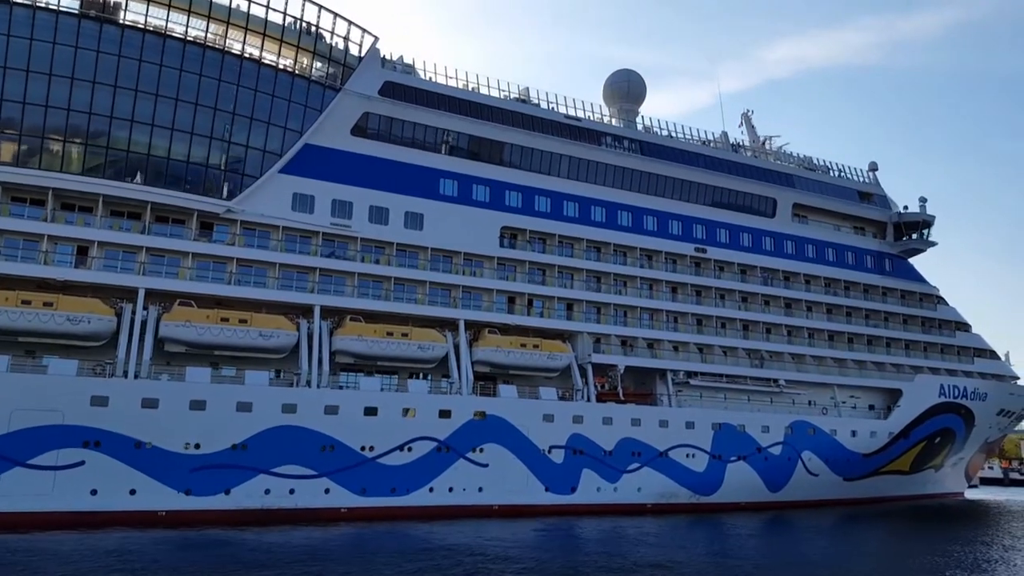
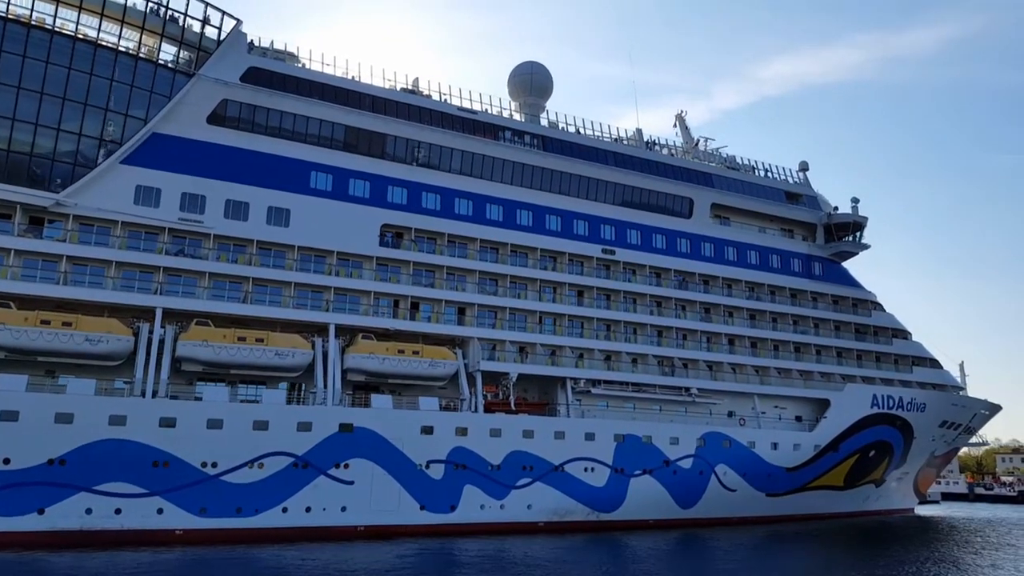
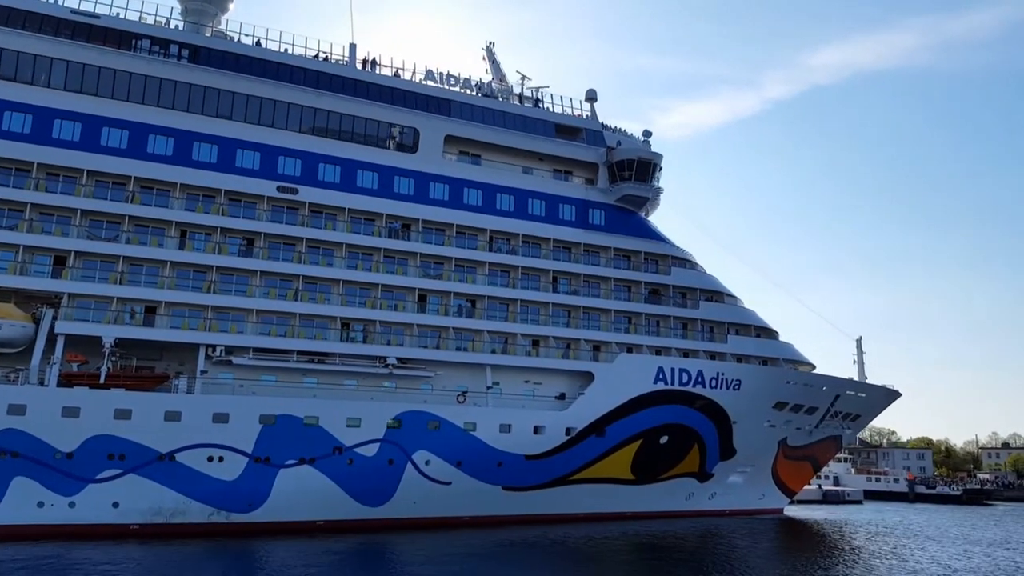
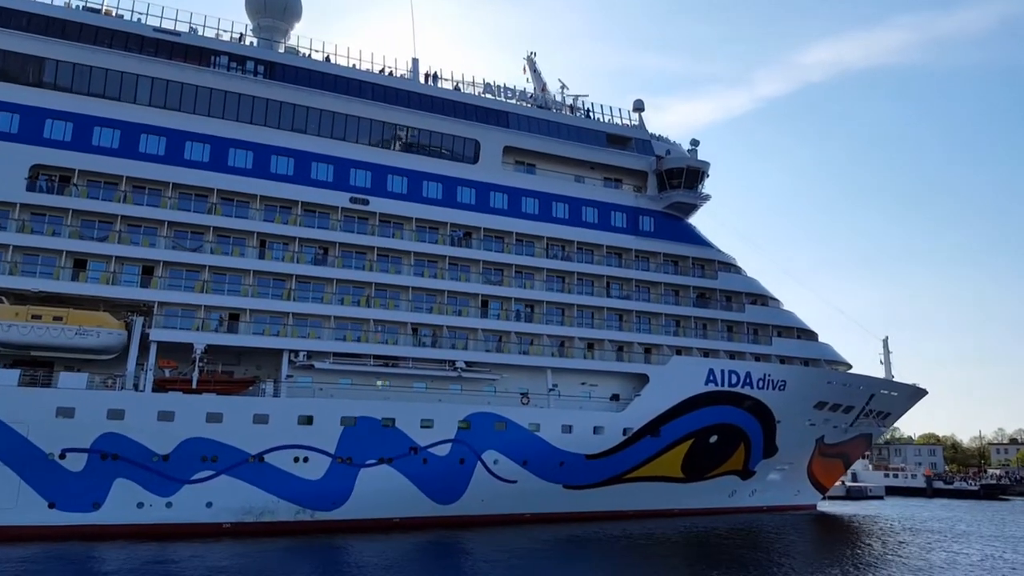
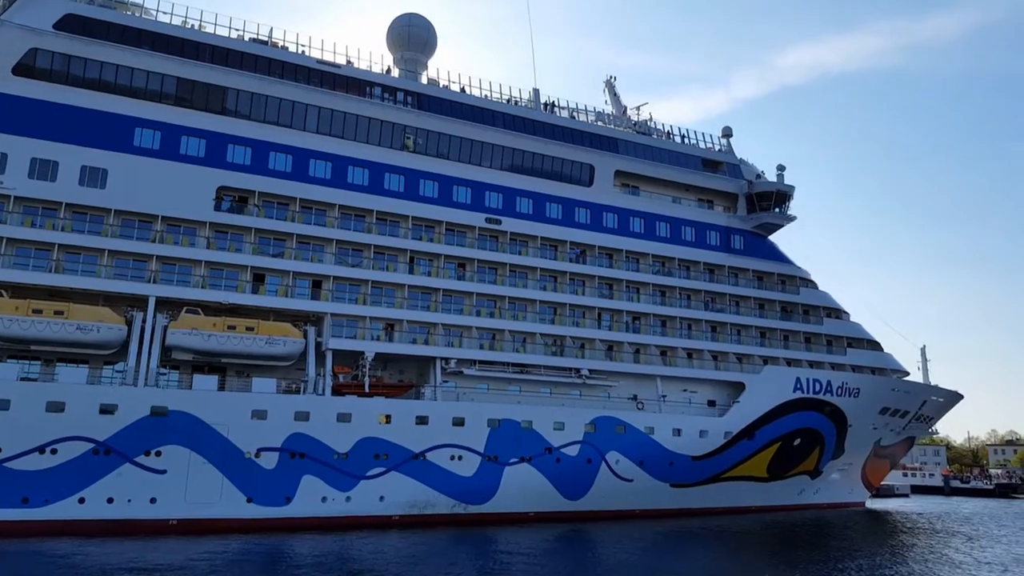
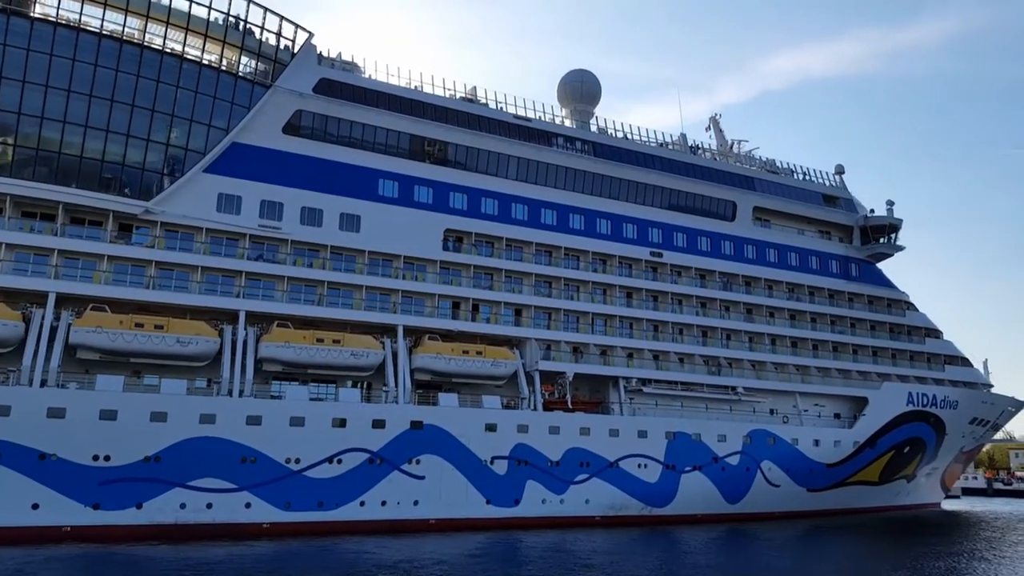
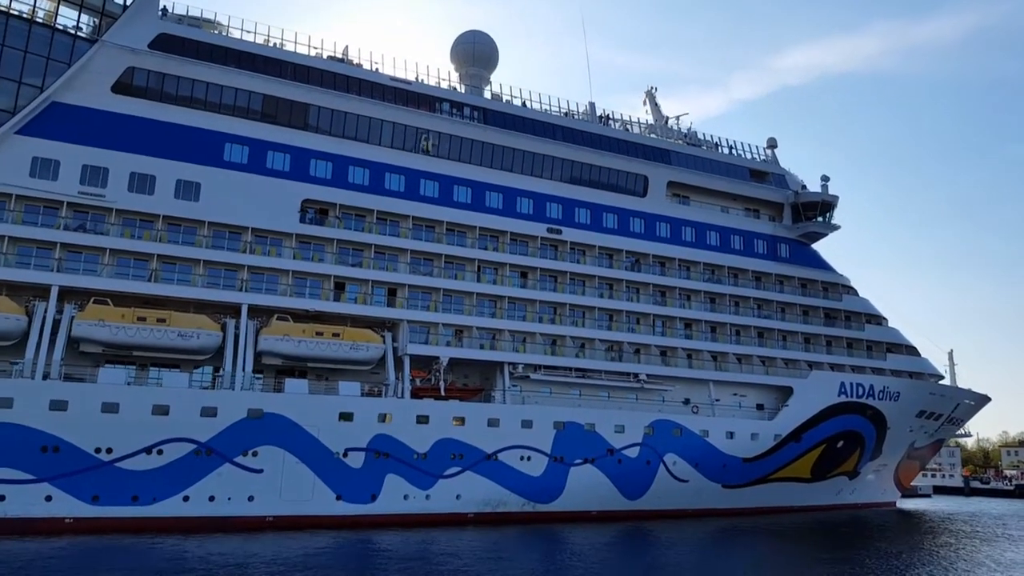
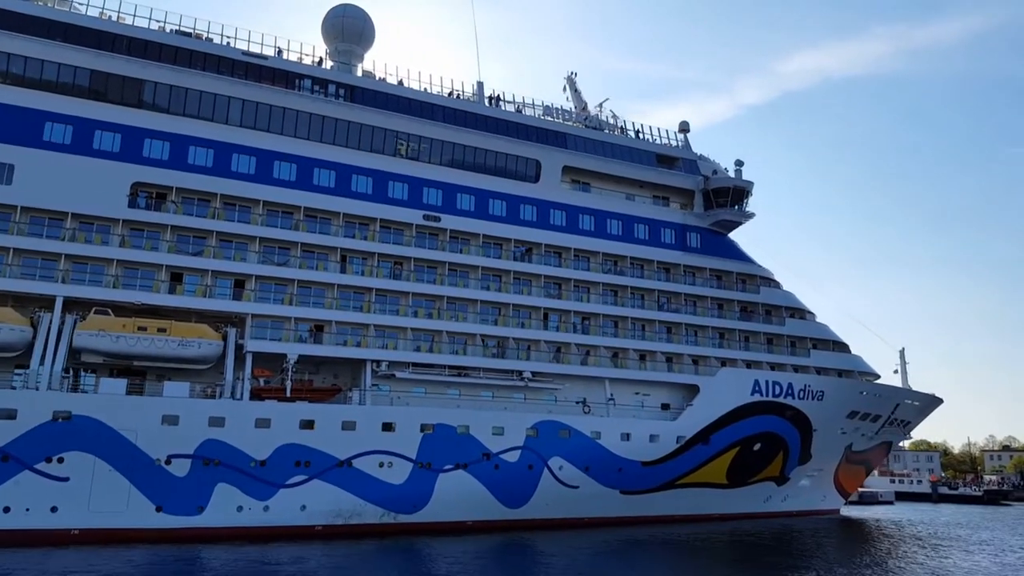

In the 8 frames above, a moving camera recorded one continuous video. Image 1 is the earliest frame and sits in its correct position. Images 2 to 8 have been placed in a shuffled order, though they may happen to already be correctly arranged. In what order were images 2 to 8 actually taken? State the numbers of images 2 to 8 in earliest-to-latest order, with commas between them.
6, 2, 7, 5, 8, 4, 3
